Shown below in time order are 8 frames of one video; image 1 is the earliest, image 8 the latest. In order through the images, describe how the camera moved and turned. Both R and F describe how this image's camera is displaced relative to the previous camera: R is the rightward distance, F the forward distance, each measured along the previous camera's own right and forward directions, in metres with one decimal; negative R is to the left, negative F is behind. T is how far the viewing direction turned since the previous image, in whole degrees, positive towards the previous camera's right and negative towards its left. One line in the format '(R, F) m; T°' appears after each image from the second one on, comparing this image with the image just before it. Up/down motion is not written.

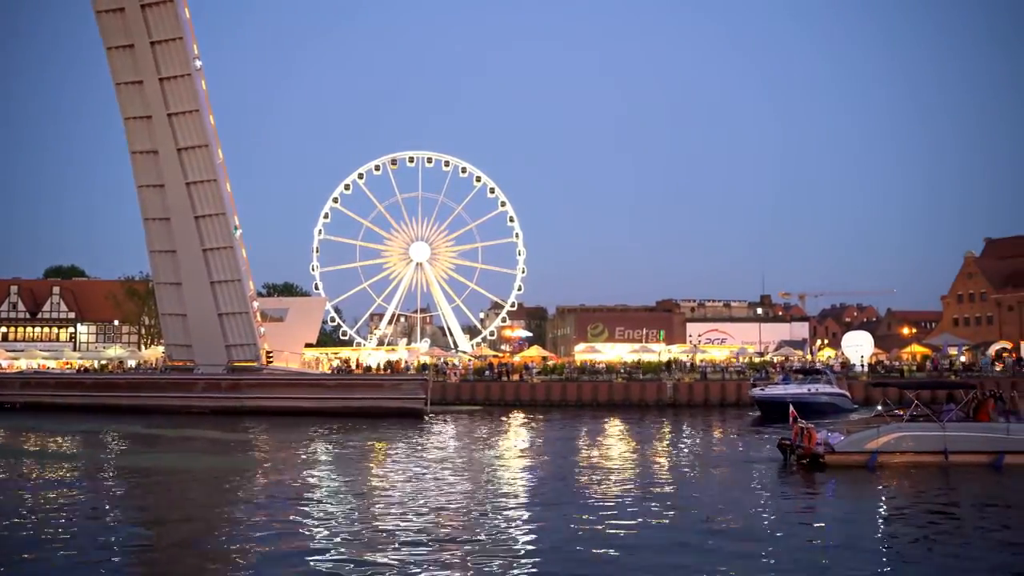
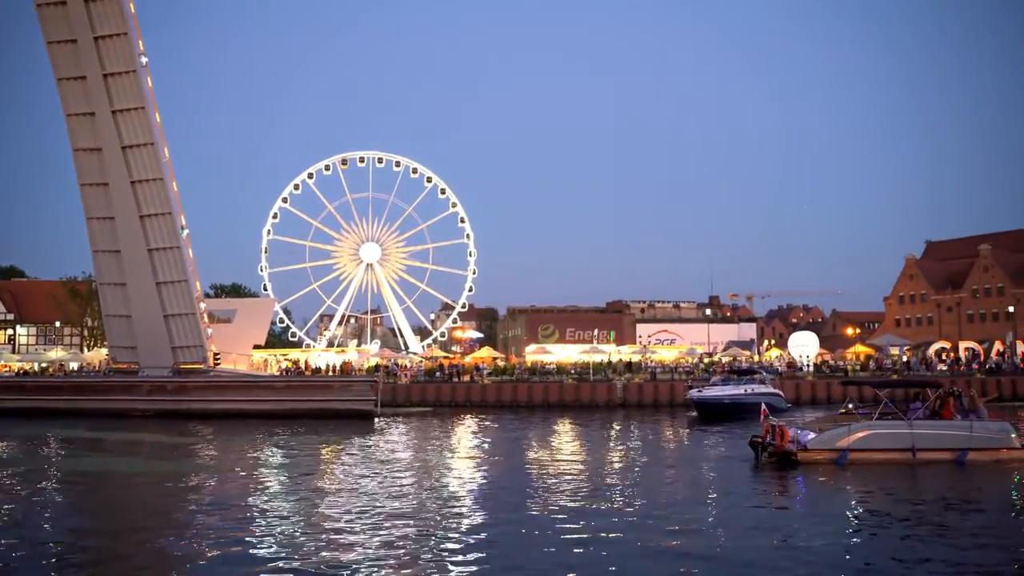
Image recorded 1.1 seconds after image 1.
(-0.1, +0.5) m; +3°
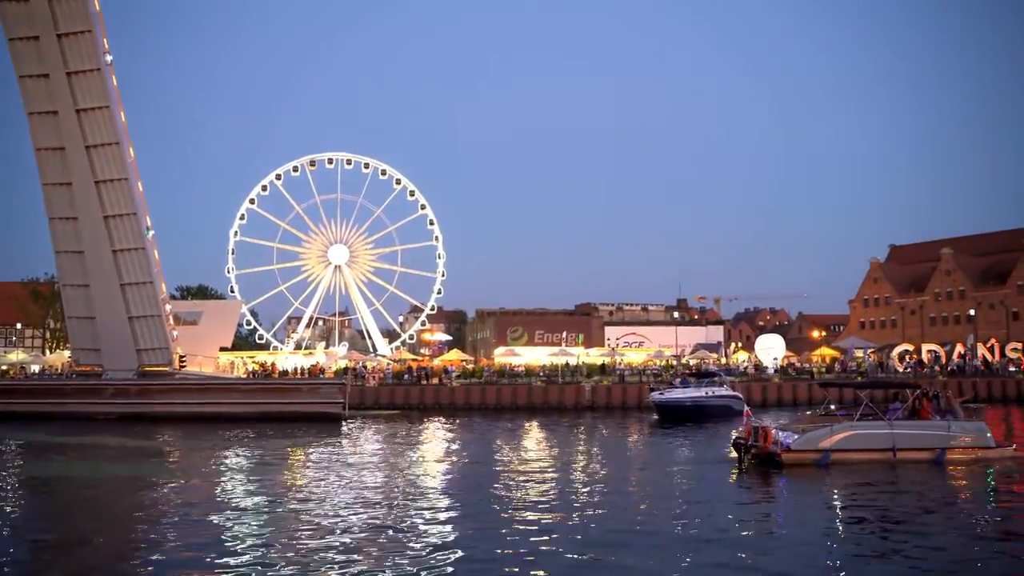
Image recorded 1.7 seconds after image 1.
(-0.1, +0.4) m; +2°
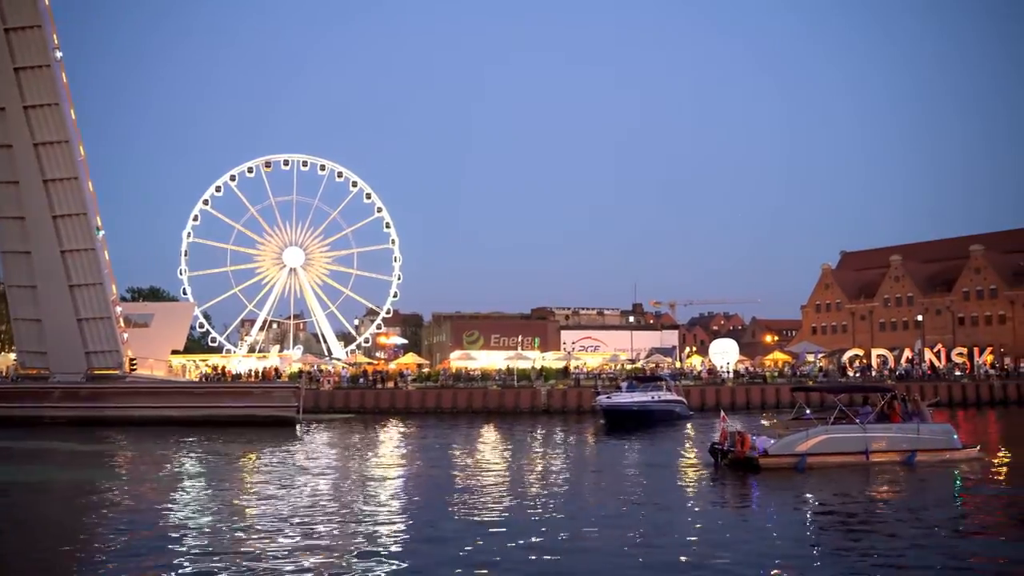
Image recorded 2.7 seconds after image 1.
(-0.1, +0.5) m; +2°
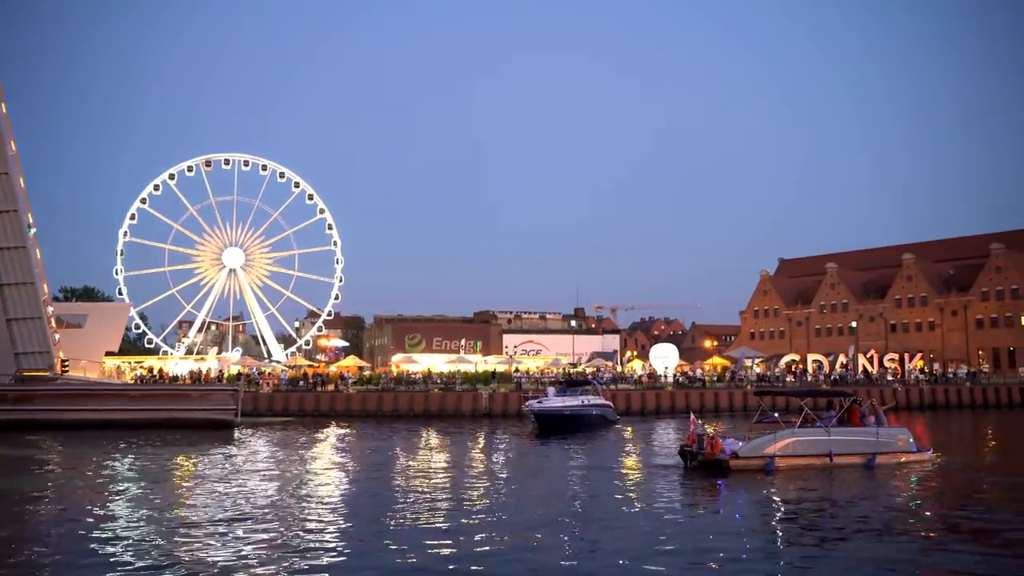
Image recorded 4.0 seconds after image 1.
(-0.2, +0.6) m; +3°
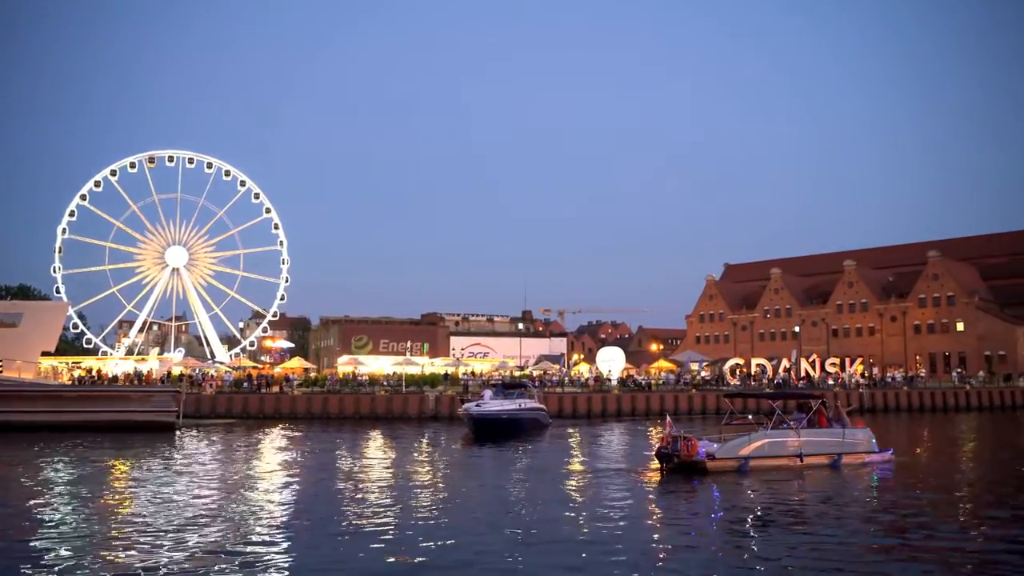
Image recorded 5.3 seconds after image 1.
(-0.1, +0.6) m; +3°
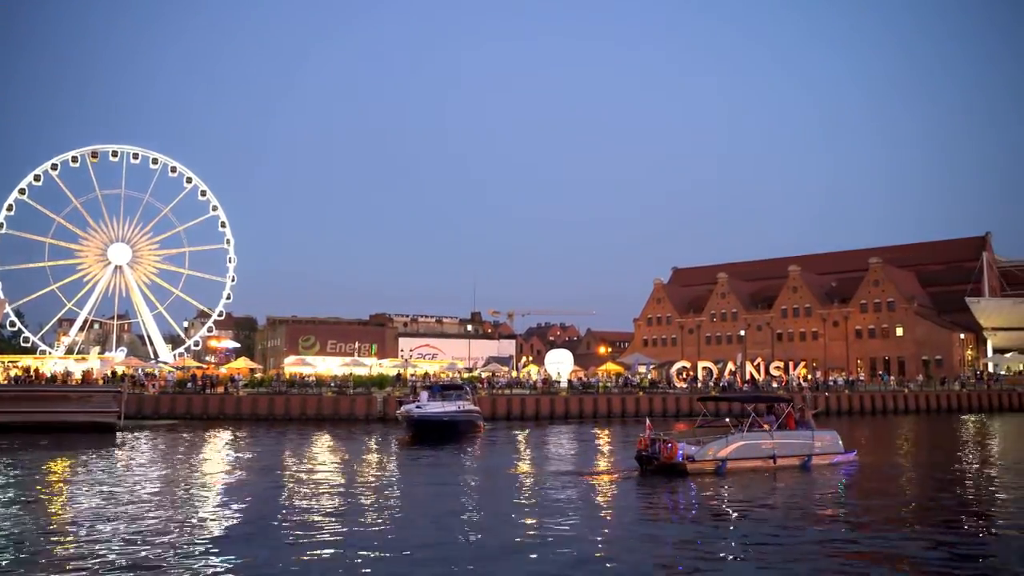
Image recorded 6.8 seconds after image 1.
(+0.1, 0.0) m; +3°
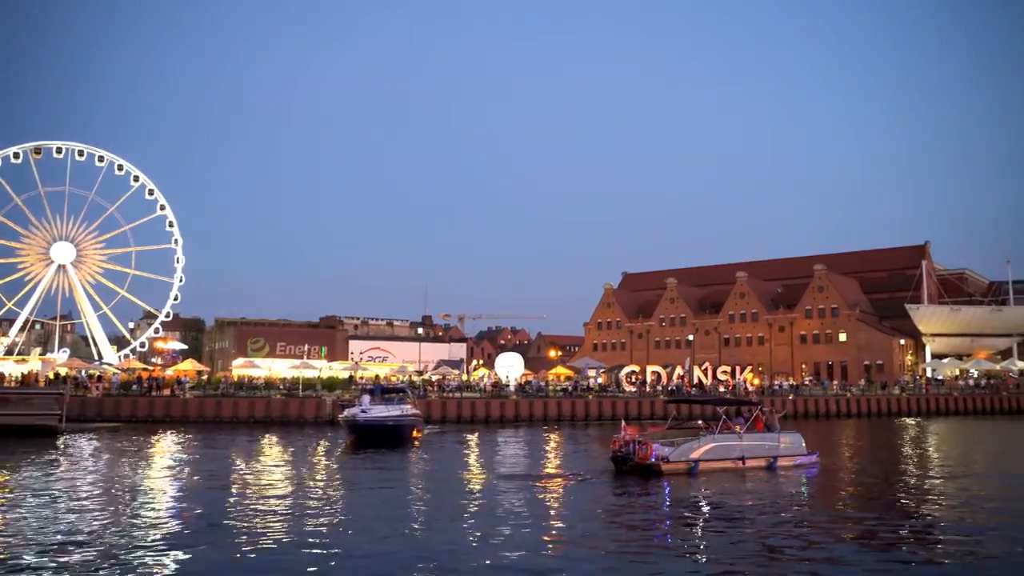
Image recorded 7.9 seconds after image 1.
(+0.1, -0.2) m; +3°
